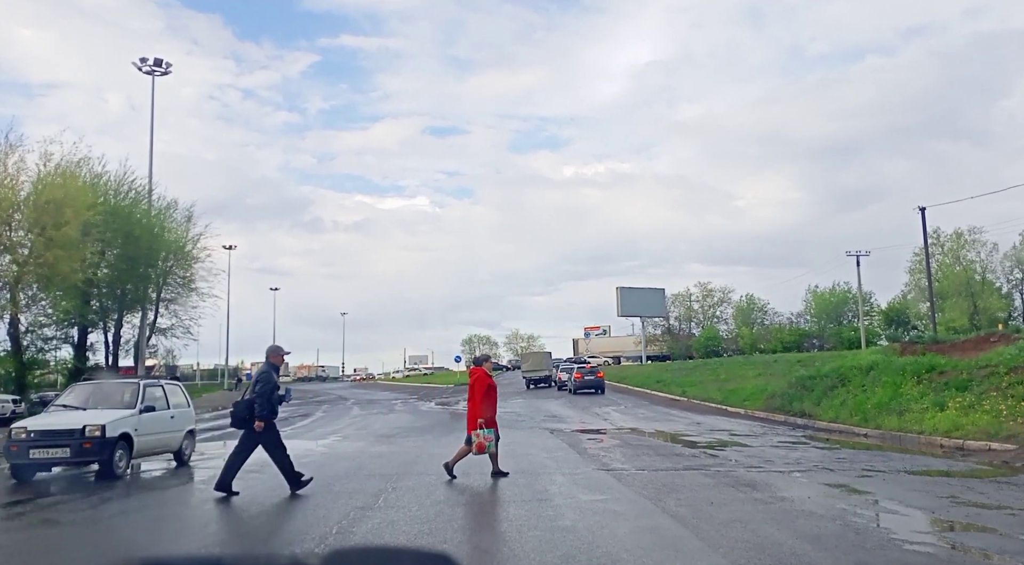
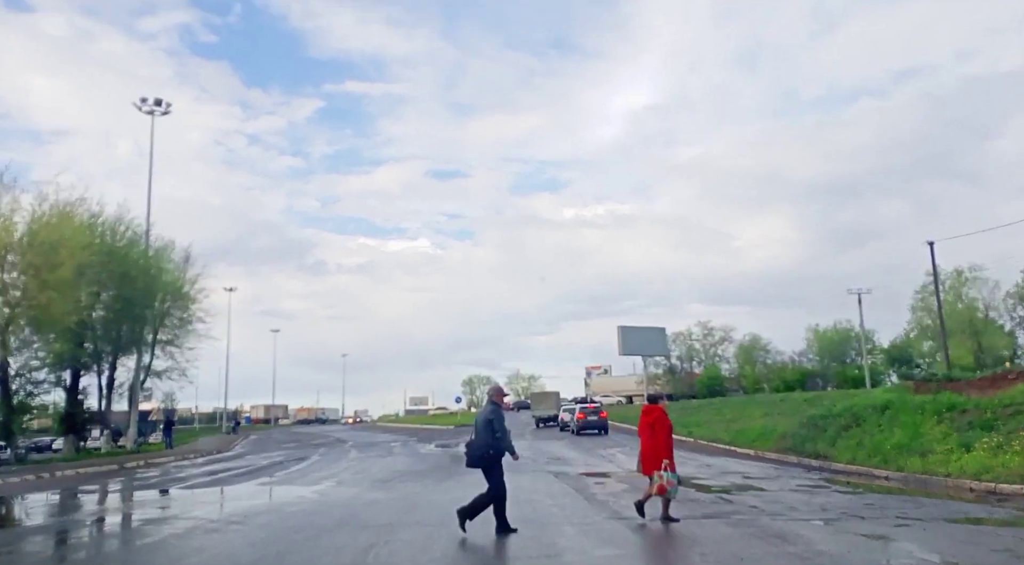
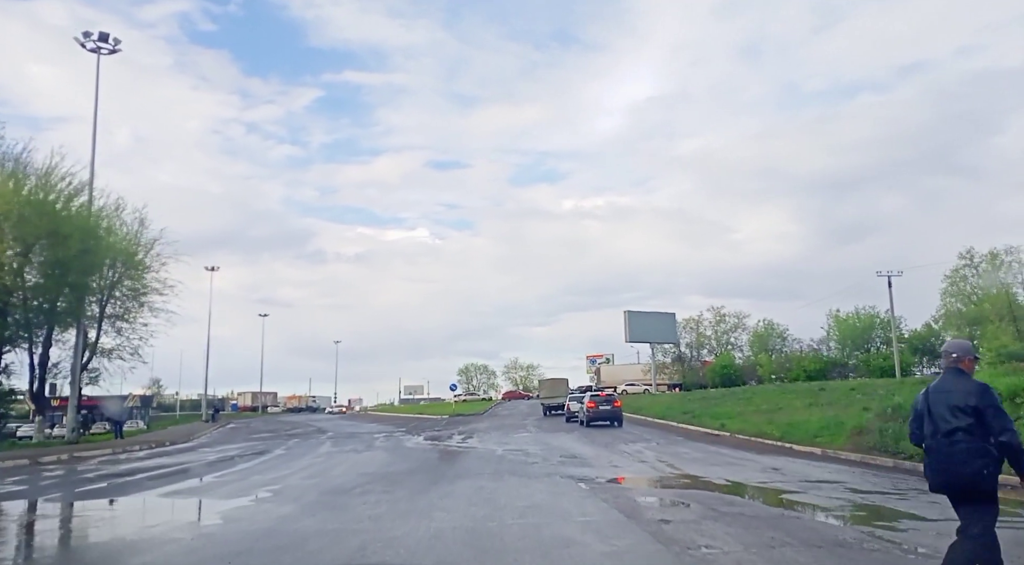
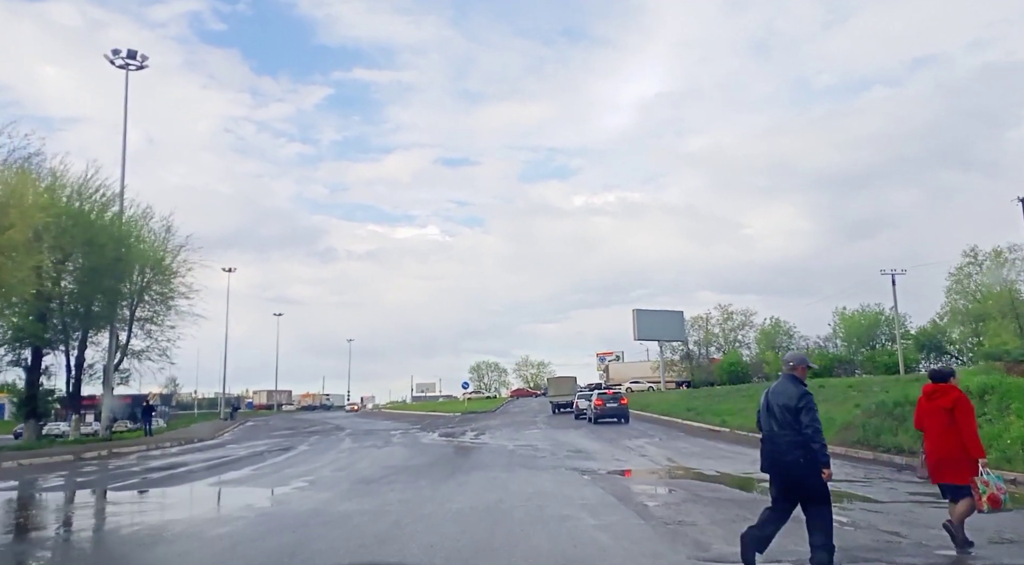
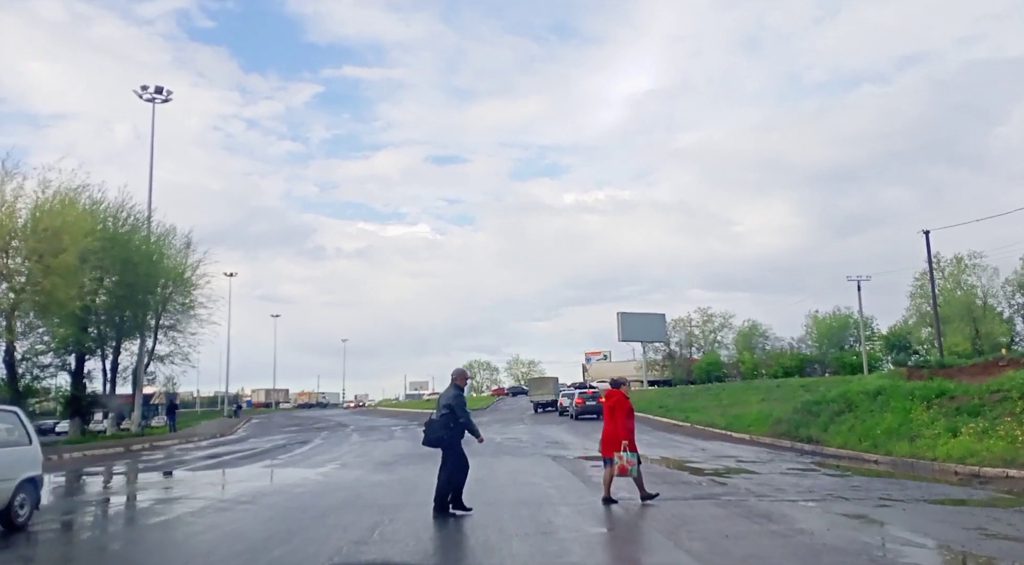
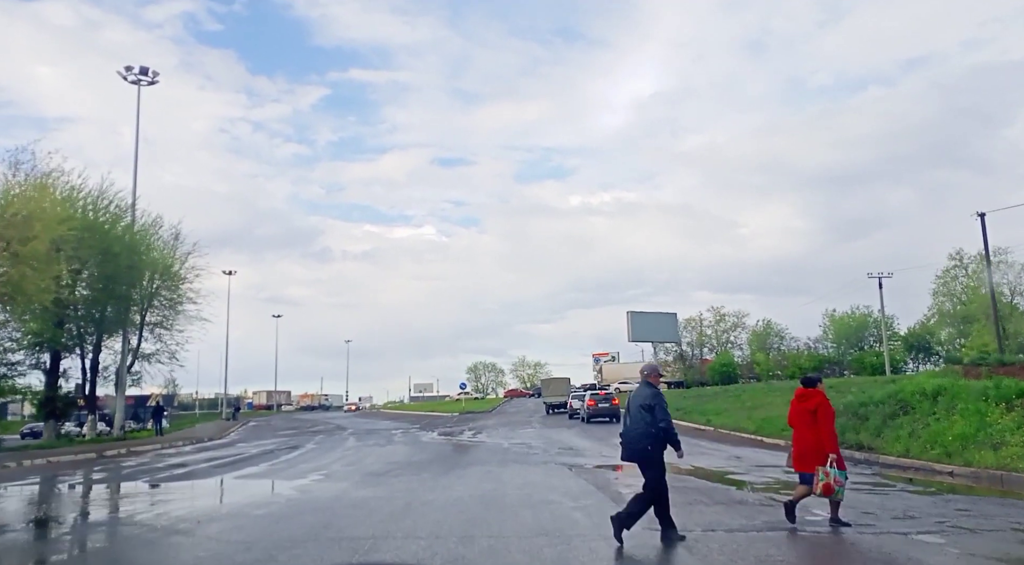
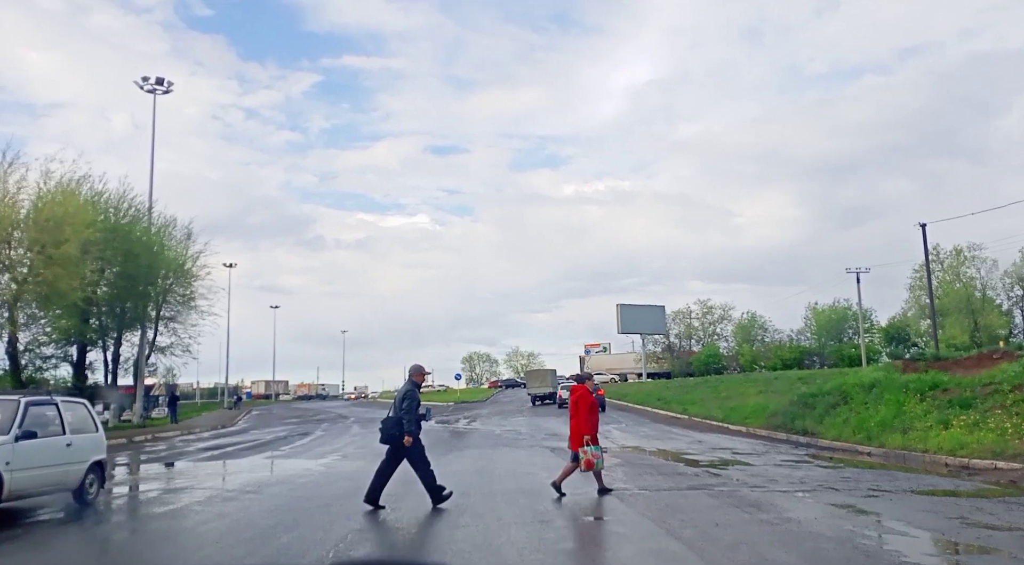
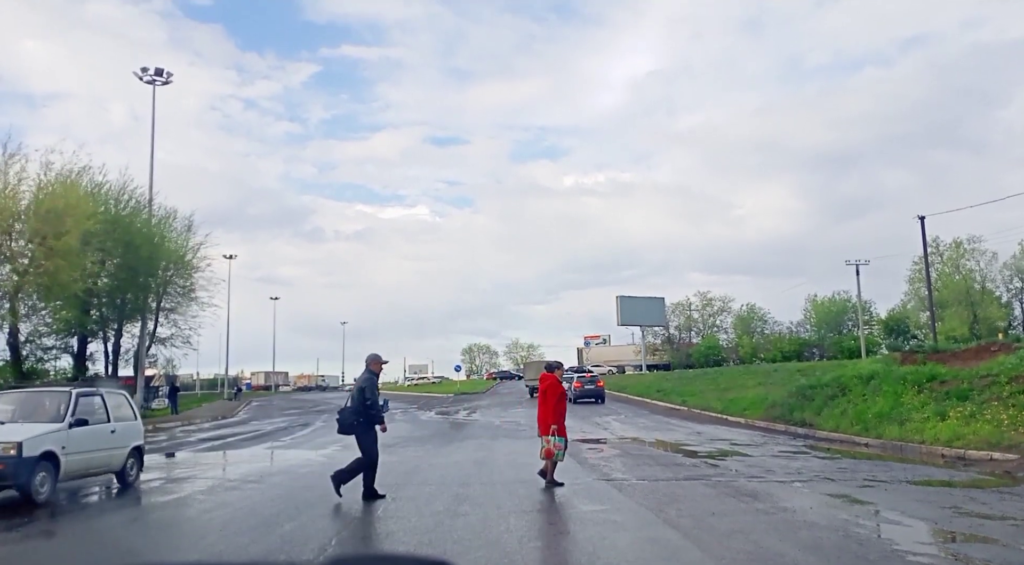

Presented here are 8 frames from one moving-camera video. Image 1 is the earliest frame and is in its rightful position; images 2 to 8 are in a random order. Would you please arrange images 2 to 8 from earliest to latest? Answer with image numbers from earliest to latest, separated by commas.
8, 7, 5, 2, 6, 4, 3
